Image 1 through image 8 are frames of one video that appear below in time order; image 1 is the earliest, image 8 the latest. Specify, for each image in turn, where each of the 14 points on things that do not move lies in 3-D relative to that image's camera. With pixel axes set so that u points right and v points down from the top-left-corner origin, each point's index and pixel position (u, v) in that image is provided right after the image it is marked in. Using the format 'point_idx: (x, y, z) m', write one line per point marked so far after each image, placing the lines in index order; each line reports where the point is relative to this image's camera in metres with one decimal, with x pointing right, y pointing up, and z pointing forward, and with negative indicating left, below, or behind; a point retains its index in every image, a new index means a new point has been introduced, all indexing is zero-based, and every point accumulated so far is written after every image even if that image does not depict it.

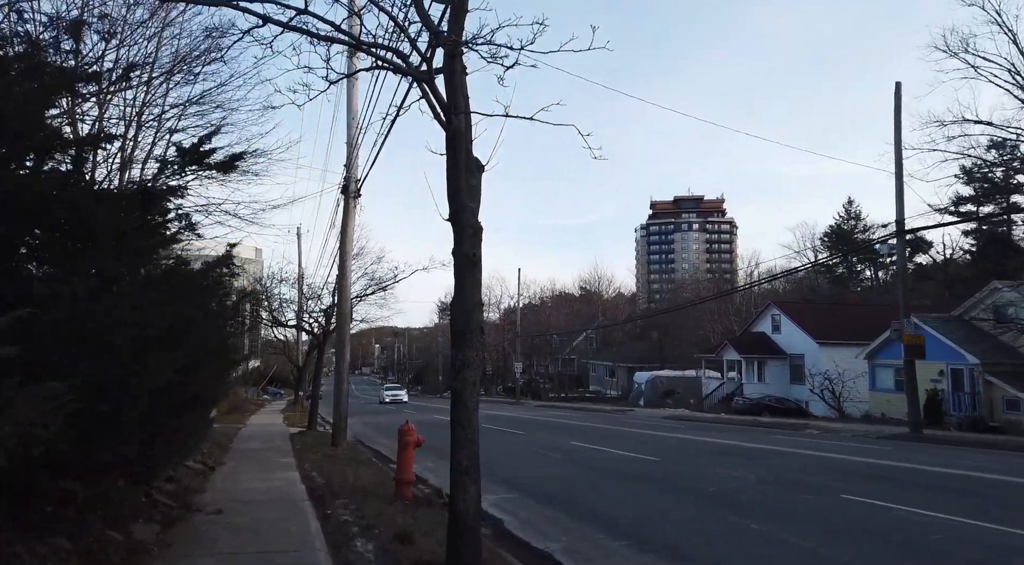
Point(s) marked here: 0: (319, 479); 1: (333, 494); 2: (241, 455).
0: (-2.9, -3.0, +11.1) m
1: (-2.4, -2.8, +9.6) m
2: (-5.7, -3.6, +15.4) m
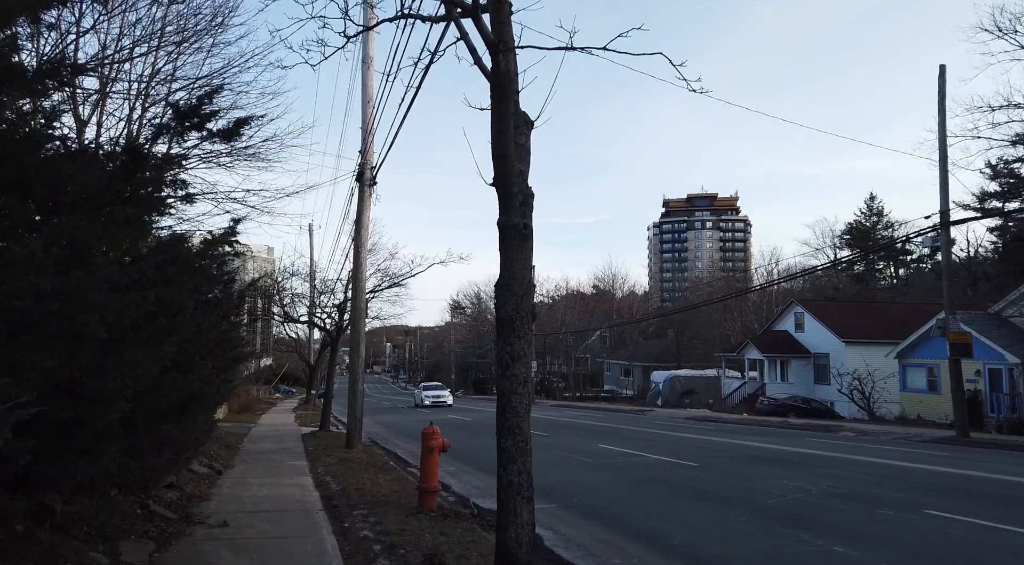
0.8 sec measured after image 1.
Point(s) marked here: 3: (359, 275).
0: (-2.5, -2.8, +10.2) m
1: (-2.0, -2.6, +8.7) m
2: (-5.2, -3.5, +14.5) m
3: (-3.3, +0.2, +15.7) m
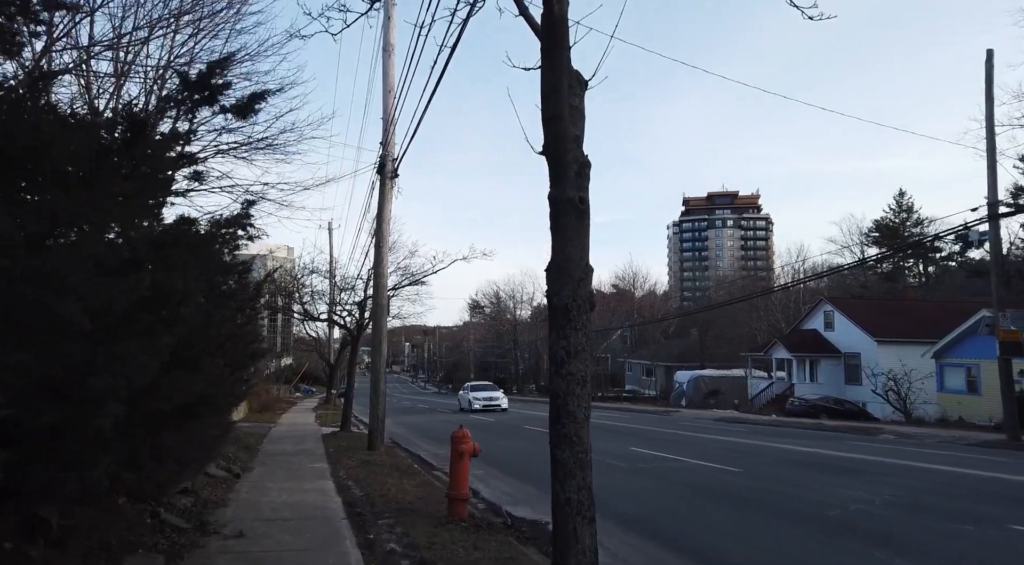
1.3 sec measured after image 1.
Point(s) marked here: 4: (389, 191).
0: (-2.0, -2.7, +9.6) m
1: (-1.6, -2.6, +8.1) m
2: (-4.6, -3.4, +14.0) m
3: (-2.8, +0.3, +15.1) m
4: (-2.6, +1.9, +15.2) m
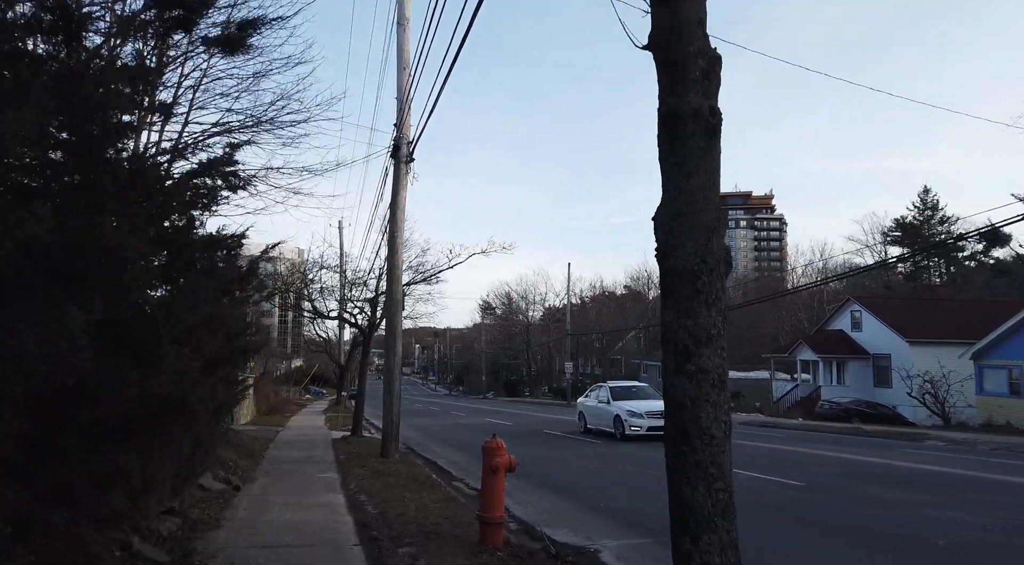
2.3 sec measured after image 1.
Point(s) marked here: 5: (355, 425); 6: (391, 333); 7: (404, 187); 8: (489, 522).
0: (-1.6, -2.6, +8.4) m
1: (-1.2, -2.4, +6.9) m
2: (-4.2, -3.2, +12.8) m
3: (-2.3, +0.4, +13.9) m
4: (-2.1, +2.1, +14.0) m
5: (-4.0, -3.7, +18.7) m
6: (-2.3, -0.9, +13.7) m
7: (-2.1, +1.8, +14.0) m
8: (-0.2, -2.1, +6.4) m
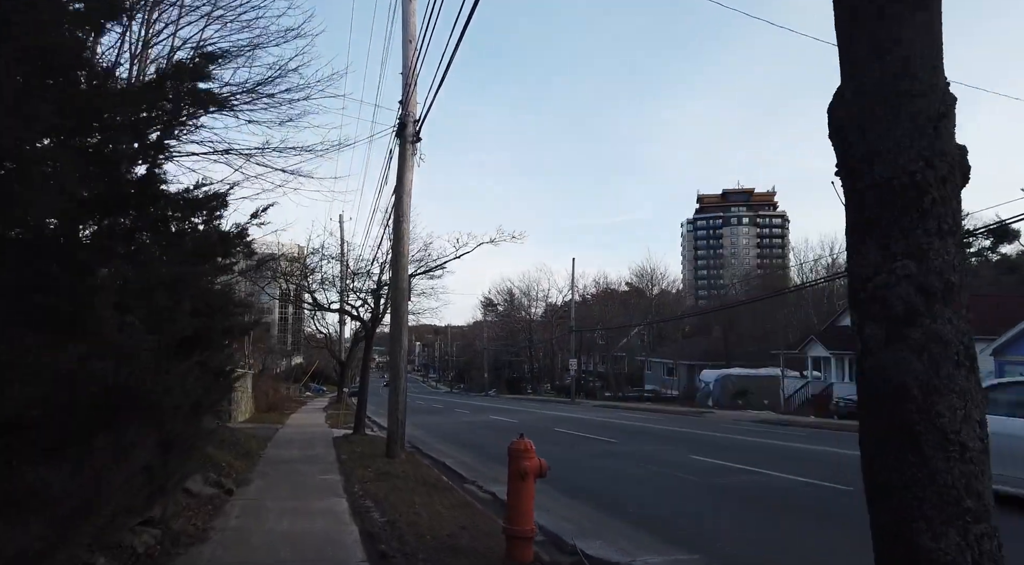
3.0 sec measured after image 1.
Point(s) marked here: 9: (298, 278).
0: (-1.4, -2.4, +7.5) m
1: (-0.9, -2.2, +6.0) m
2: (-3.9, -3.0, +12.0) m
3: (-2.0, +0.6, +13.0) m
4: (-1.8, +2.3, +13.1) m
5: (-3.8, -3.4, +17.8) m
6: (-2.0, -0.6, +12.8) m
7: (-1.8, +2.0, +13.1) m
8: (0.0, -1.9, +5.5) m
9: (-5.6, +0.1, +19.2) m
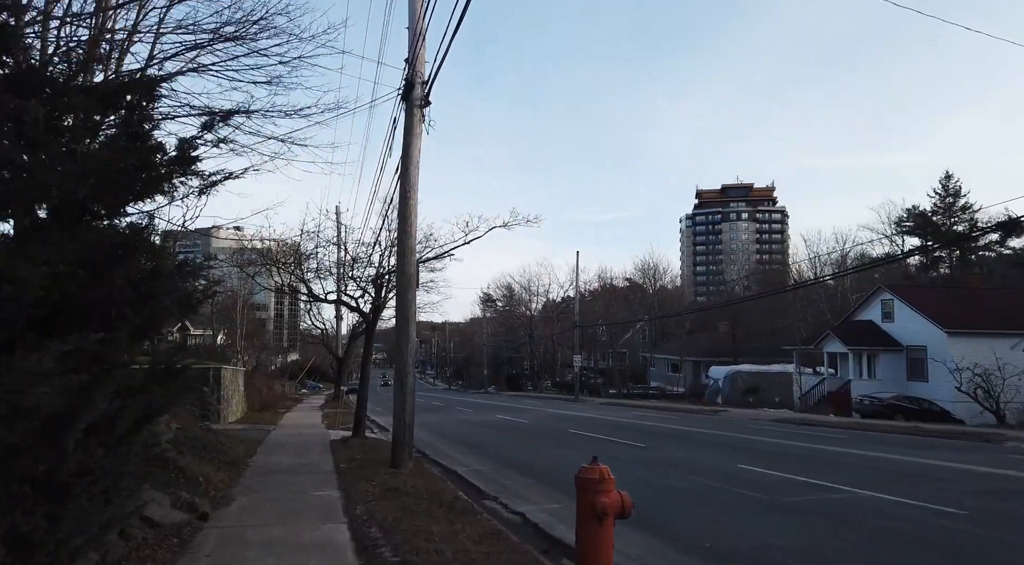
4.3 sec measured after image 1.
0: (-1.0, -2.2, +6.0) m
1: (-0.5, -2.0, +4.5) m
2: (-3.6, -2.8, +10.4) m
3: (-1.7, +0.9, +11.4) m
4: (-1.5, +2.5, +11.5) m
5: (-3.4, -3.2, +16.2) m
6: (-1.7, -0.4, +11.2) m
7: (-1.5, +2.3, +11.5) m
8: (+0.4, -1.7, +3.9) m
9: (-5.3, +0.4, +17.6) m
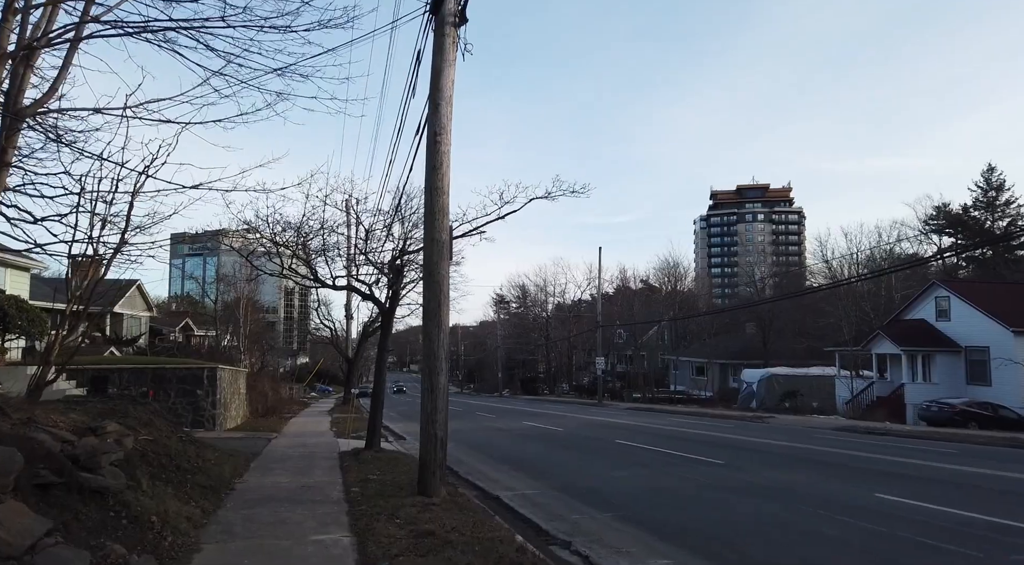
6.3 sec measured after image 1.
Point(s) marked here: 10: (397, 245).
0: (-0.3, -1.8, +3.3) m
1: (+0.1, -1.6, +1.8) m
2: (-2.8, -2.5, +7.8) m
3: (-0.9, +1.2, +8.8) m
4: (-0.7, +2.9, +8.9) m
5: (-2.6, -2.9, +13.6) m
6: (-0.9, -0.1, +8.6) m
7: (-0.7, +2.6, +8.9) m
8: (+1.1, -1.3, +1.3) m
9: (-4.5, +0.7, +15.1) m
10: (-2.1, +0.6, +13.3) m
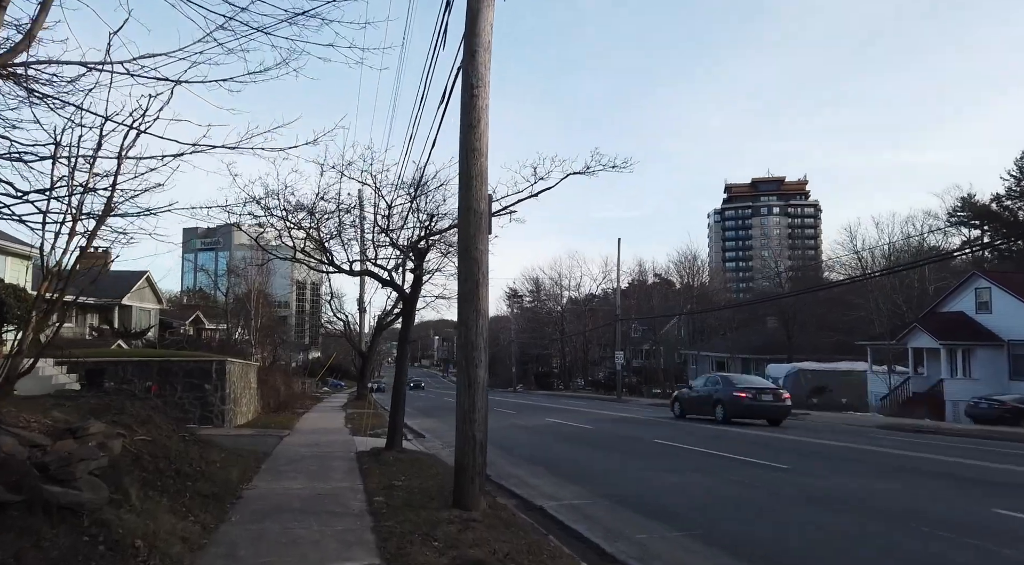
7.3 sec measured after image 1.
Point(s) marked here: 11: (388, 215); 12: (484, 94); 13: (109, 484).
0: (+0.1, -1.6, +2.1) m
1: (+0.5, -1.4, +0.6) m
2: (-2.3, -2.2, +6.6) m
3: (-0.4, +1.4, +7.6) m
4: (-0.2, +3.1, +7.6) m
5: (-2.0, -2.6, +12.4) m
6: (-0.4, +0.2, +7.4) m
7: (-0.2, +2.9, +7.7) m
8: (+1.5, -1.1, 0.0) m
9: (-3.9, +1.0, +13.9) m
10: (-1.5, +0.9, +12.0) m
11: (-2.0, +1.0, +12.1) m
12: (-0.3, +1.9, +7.7) m
13: (-3.2, -1.6, +5.8) m
